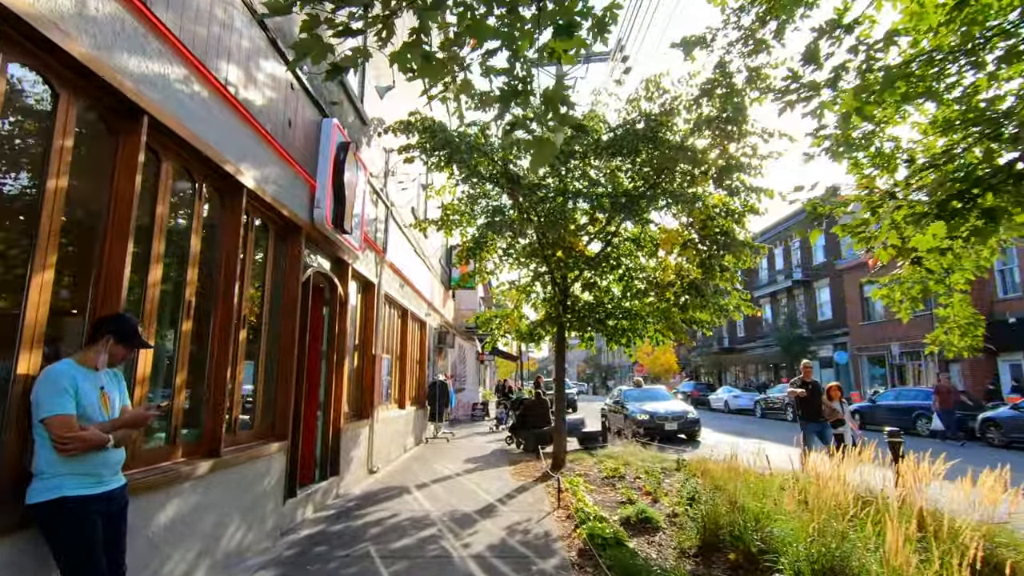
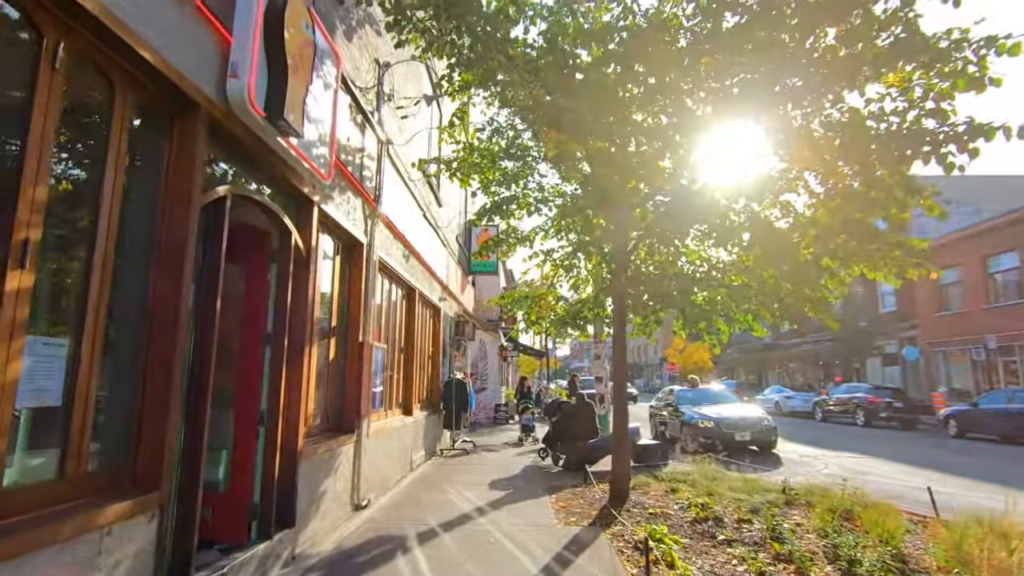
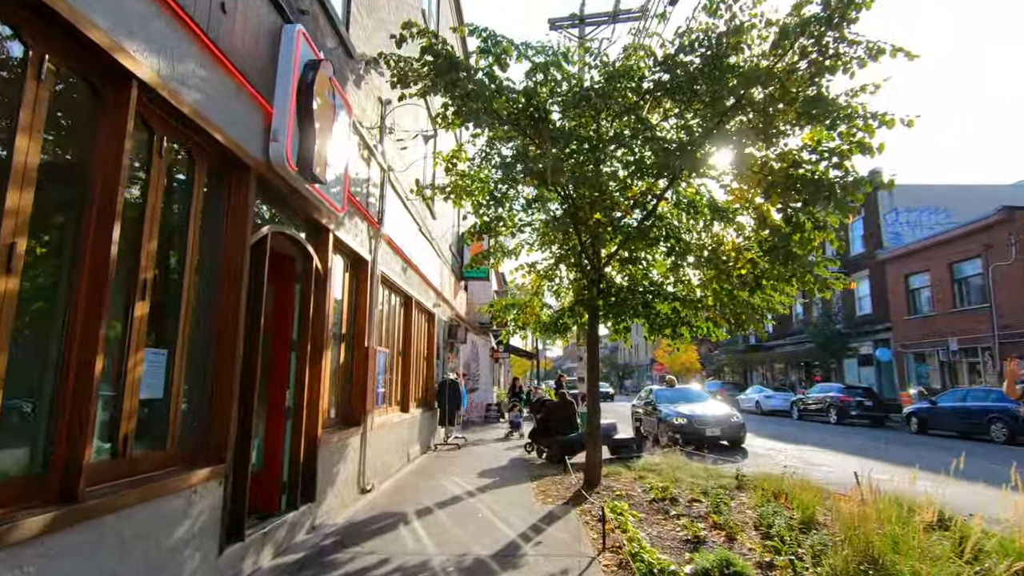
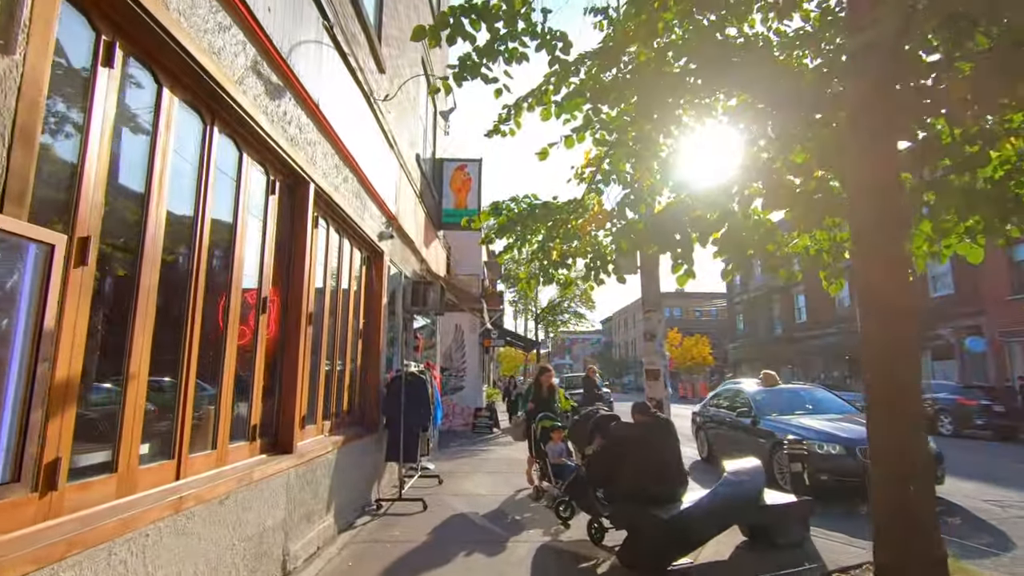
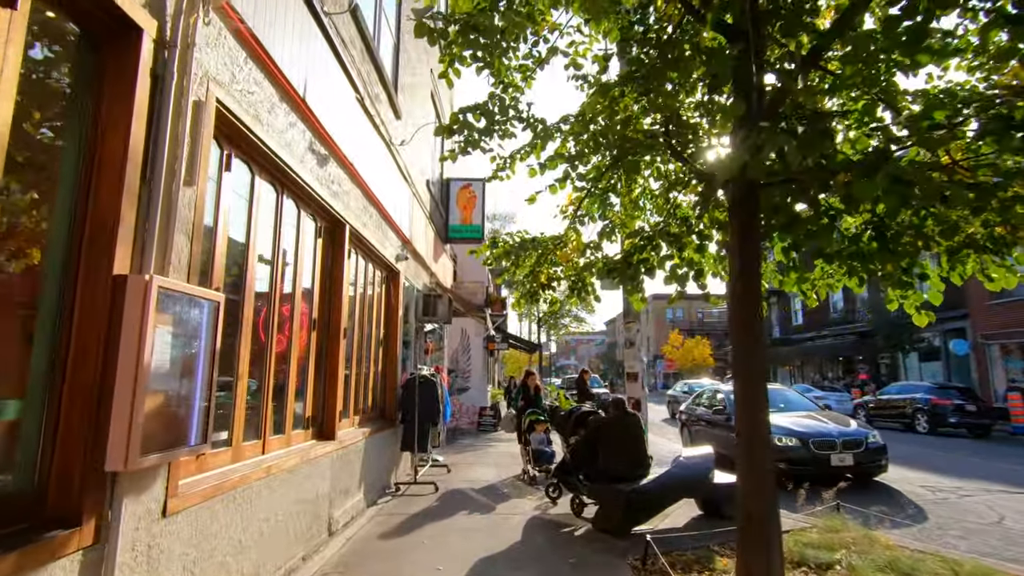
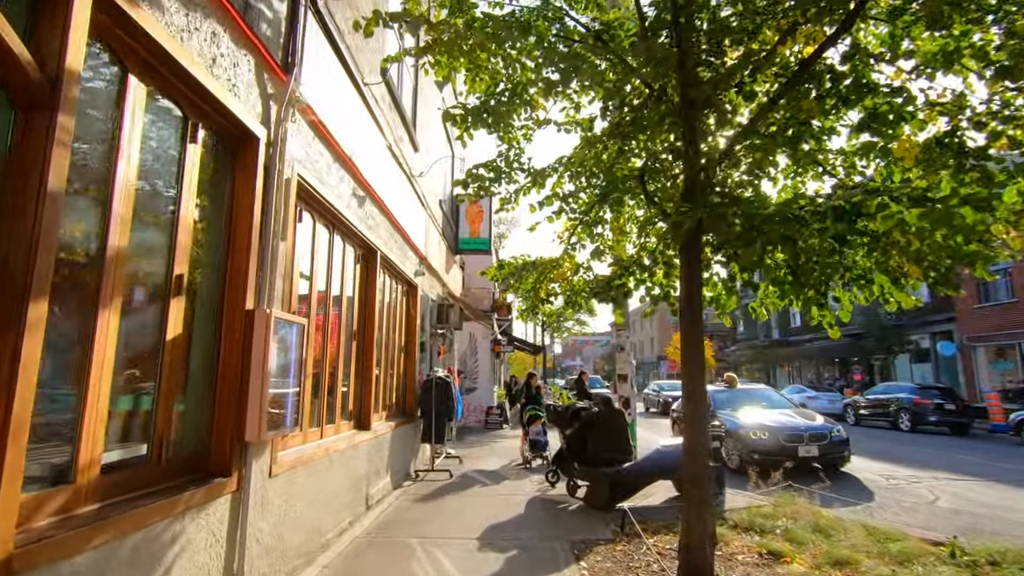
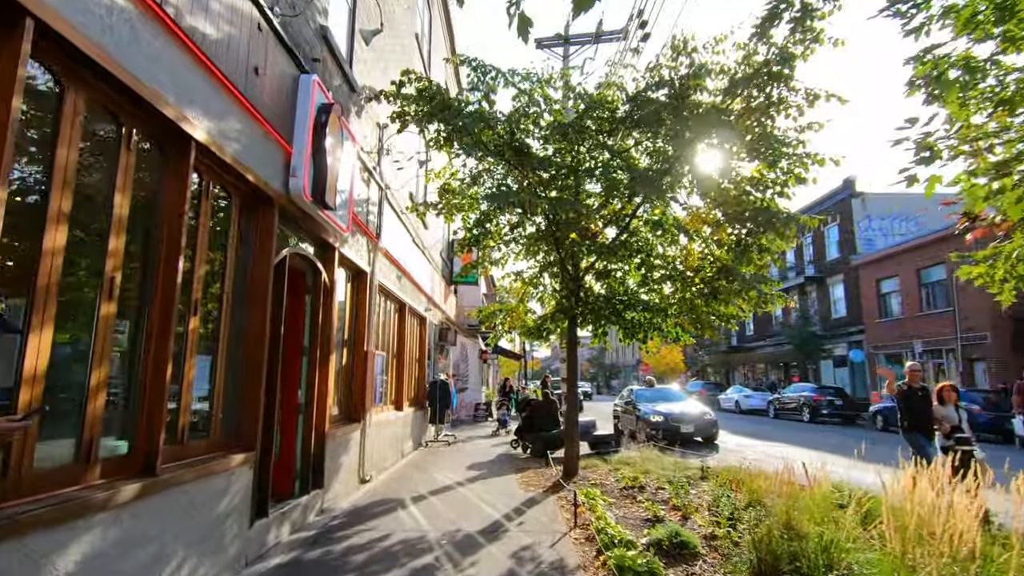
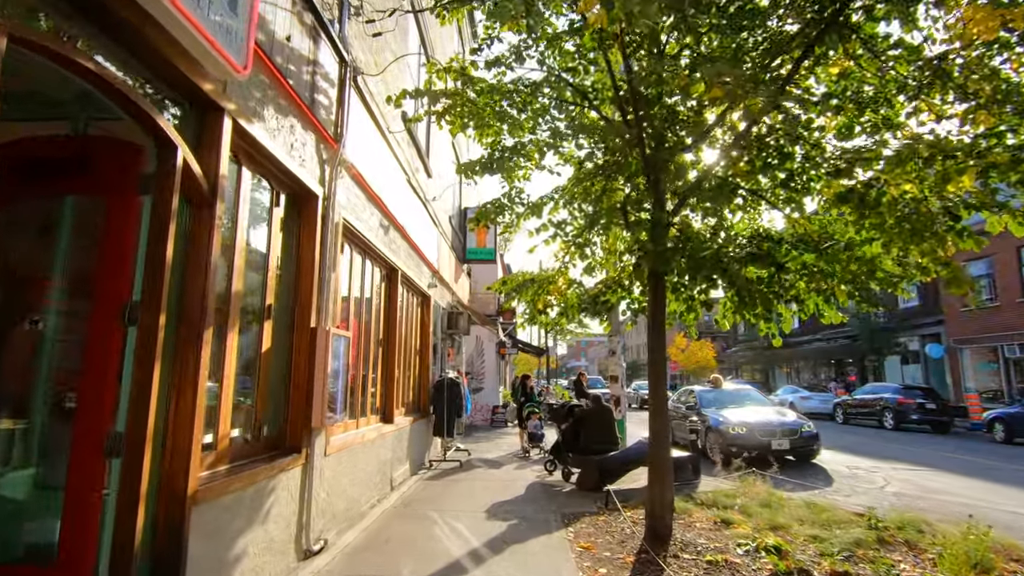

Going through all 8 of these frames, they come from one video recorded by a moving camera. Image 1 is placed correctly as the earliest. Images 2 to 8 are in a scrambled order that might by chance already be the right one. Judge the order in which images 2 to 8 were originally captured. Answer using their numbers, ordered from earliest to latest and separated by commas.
7, 3, 2, 8, 6, 5, 4
